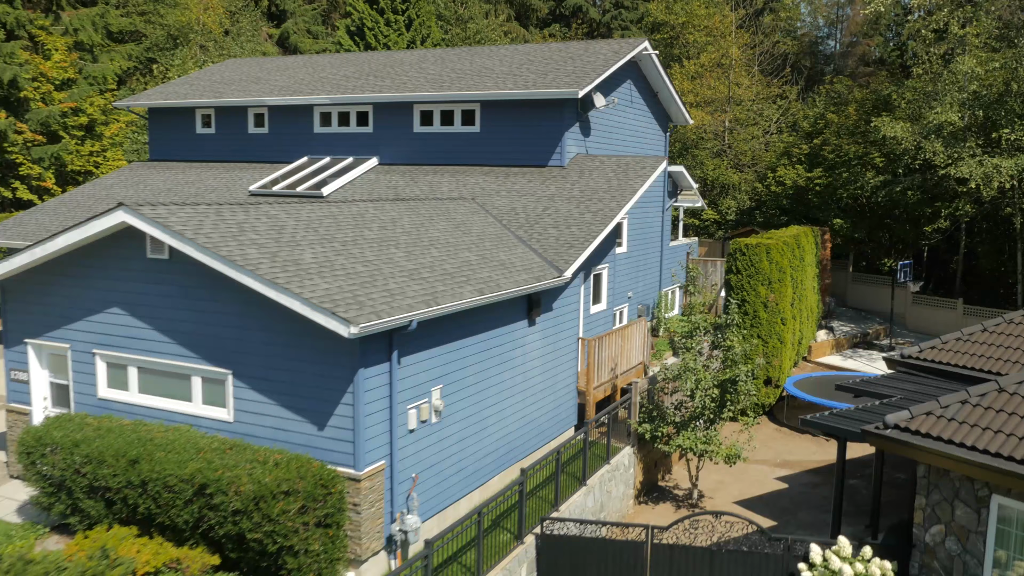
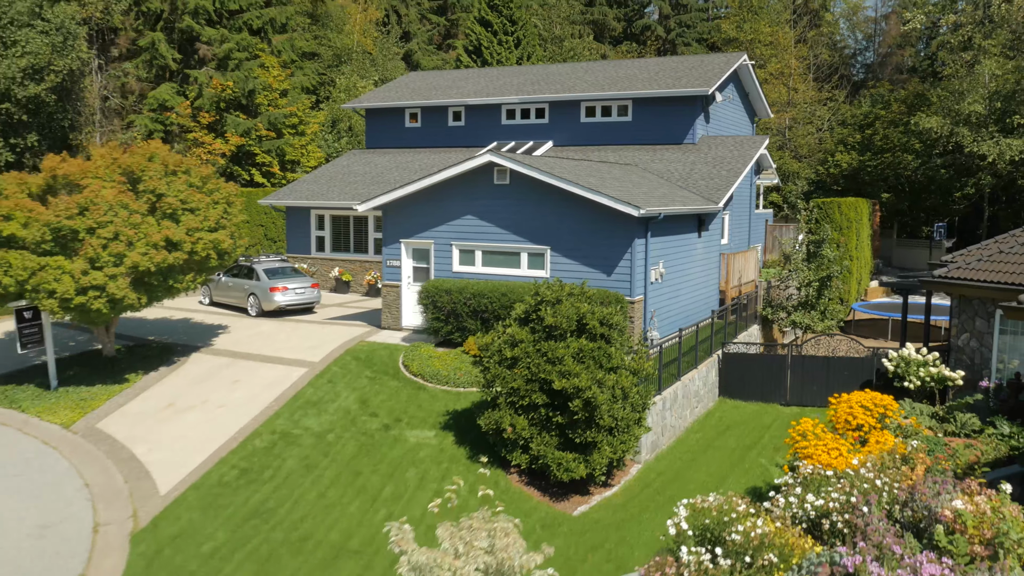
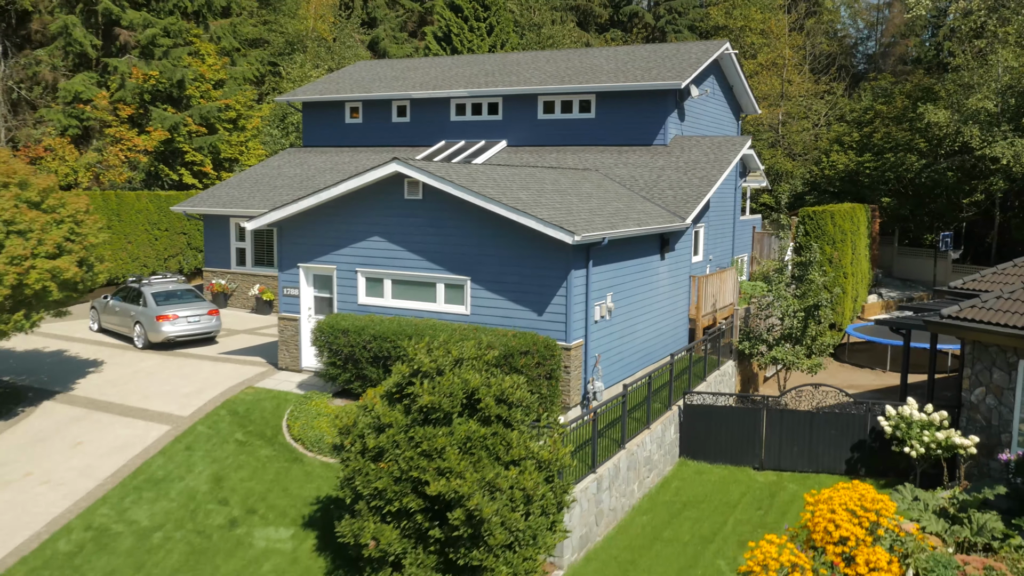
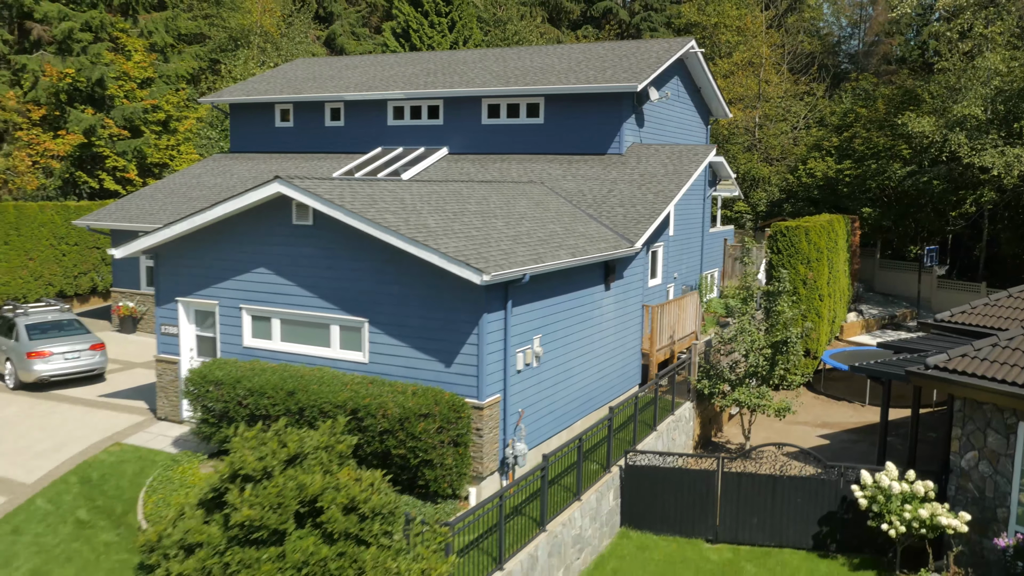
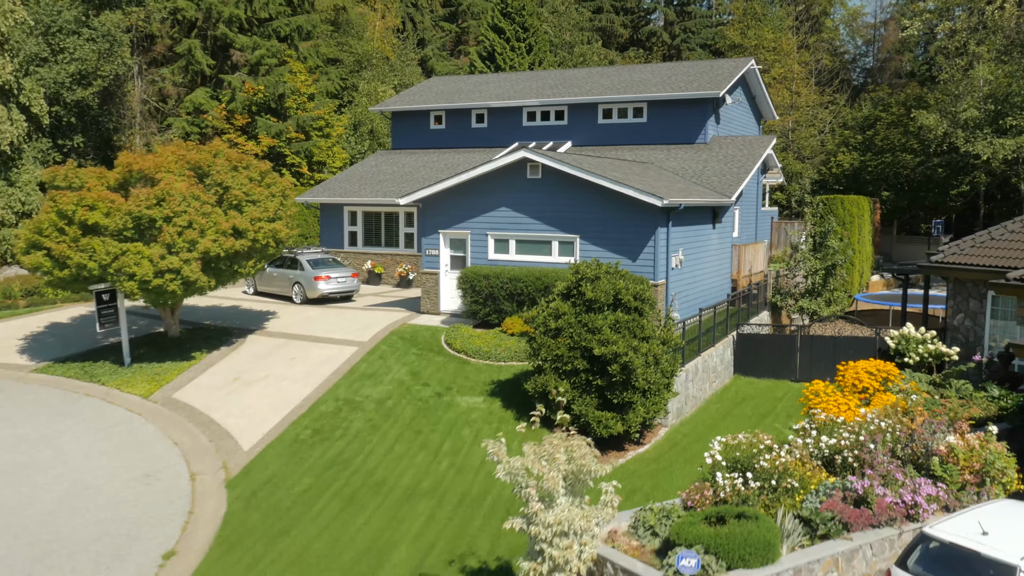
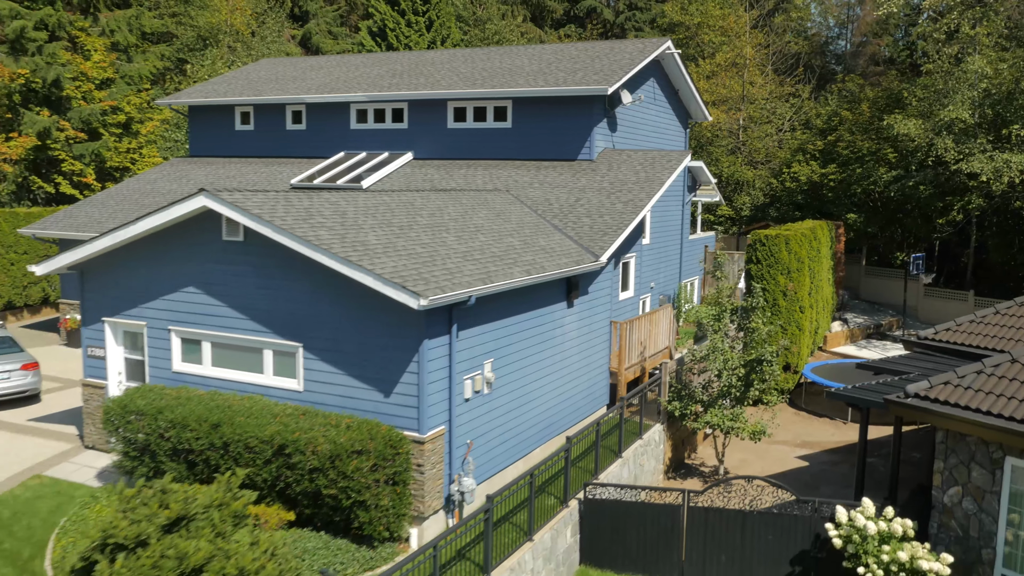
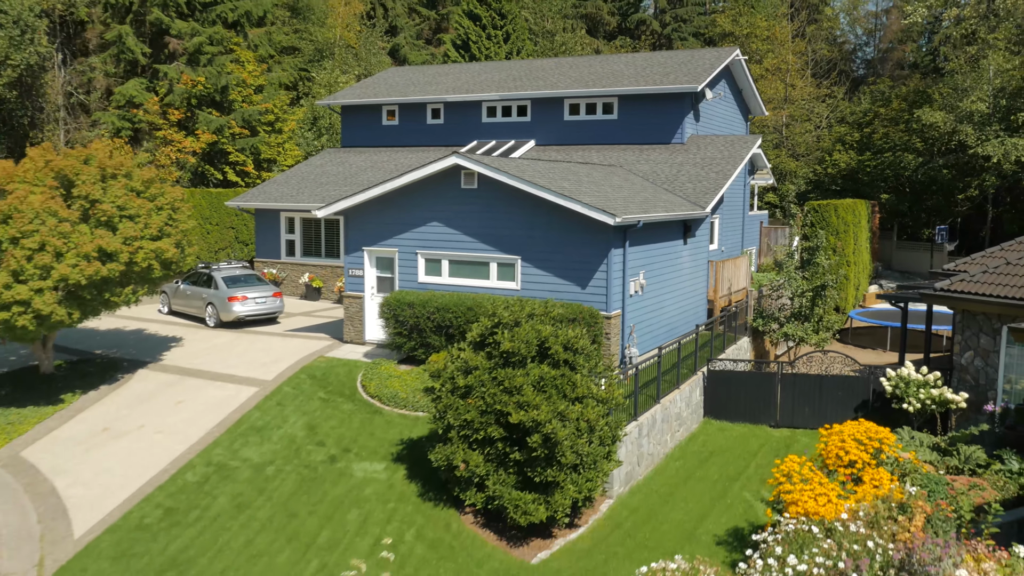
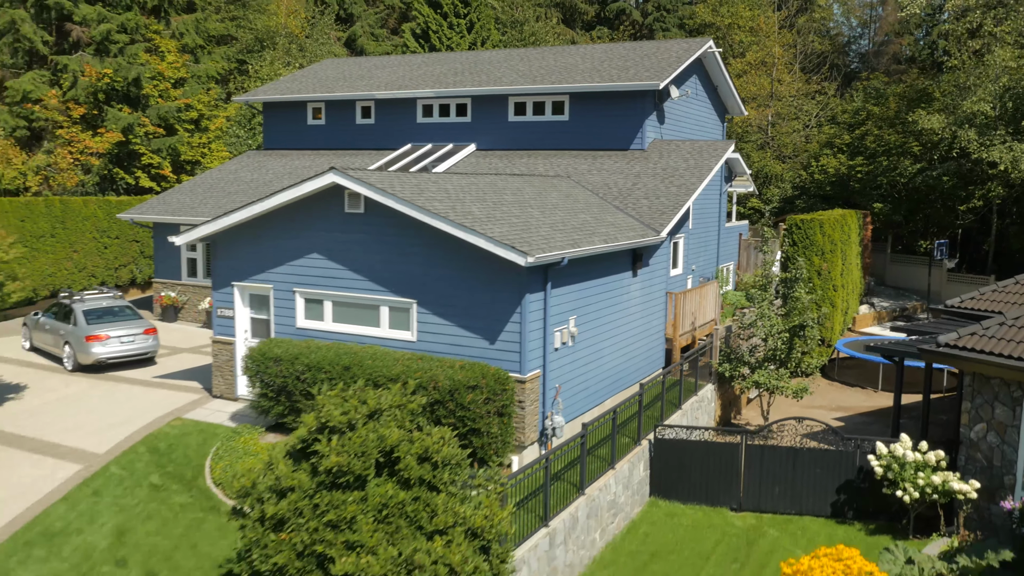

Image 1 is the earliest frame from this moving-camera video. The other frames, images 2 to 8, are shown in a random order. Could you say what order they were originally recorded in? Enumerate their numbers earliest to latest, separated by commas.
6, 4, 8, 3, 7, 2, 5
